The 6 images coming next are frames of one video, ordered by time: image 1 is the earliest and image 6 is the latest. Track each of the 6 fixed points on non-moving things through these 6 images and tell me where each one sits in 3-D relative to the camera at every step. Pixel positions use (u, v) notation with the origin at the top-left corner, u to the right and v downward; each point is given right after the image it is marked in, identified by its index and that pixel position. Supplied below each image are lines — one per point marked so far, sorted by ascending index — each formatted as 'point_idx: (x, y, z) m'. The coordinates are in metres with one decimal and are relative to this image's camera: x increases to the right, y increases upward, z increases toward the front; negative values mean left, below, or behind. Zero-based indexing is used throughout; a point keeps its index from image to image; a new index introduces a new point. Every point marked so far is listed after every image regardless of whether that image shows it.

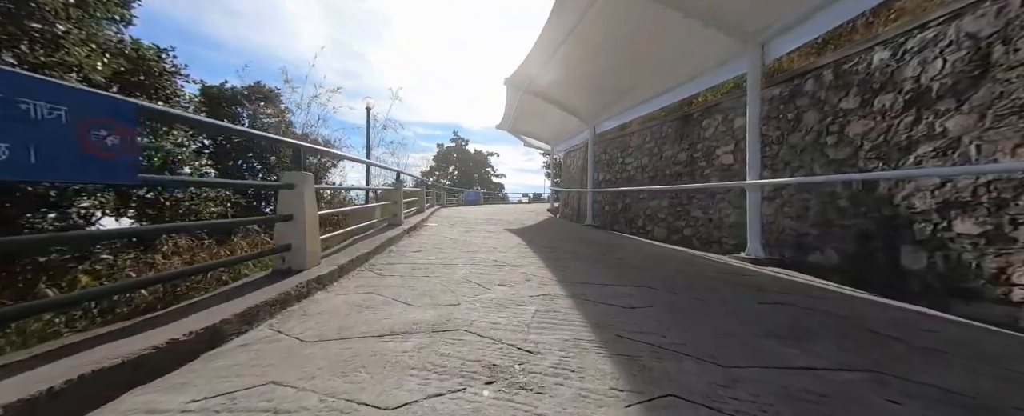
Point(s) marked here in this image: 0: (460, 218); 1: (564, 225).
0: (-1.0, -0.2, +7.2) m
1: (+1.2, -0.4, +7.6) m
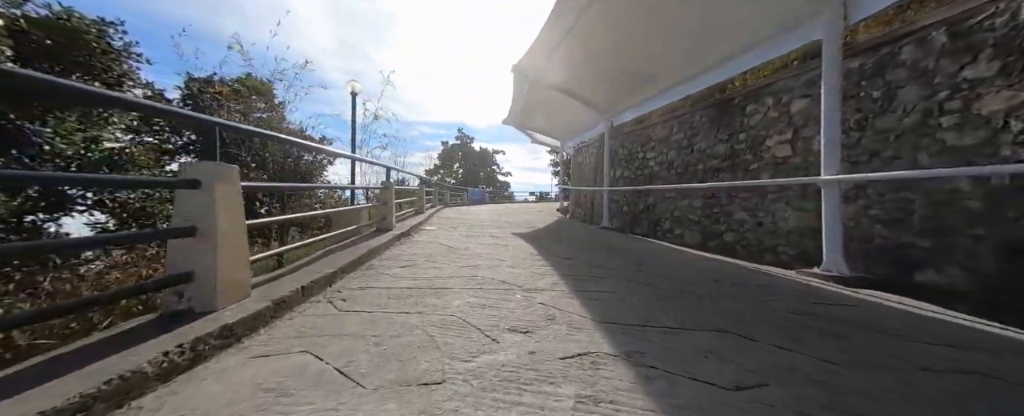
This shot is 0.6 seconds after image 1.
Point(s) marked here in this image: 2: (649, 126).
0: (-0.8, -0.2, +6.6) m
1: (+1.4, -0.4, +7.0) m
2: (+2.3, +1.4, +6.0) m
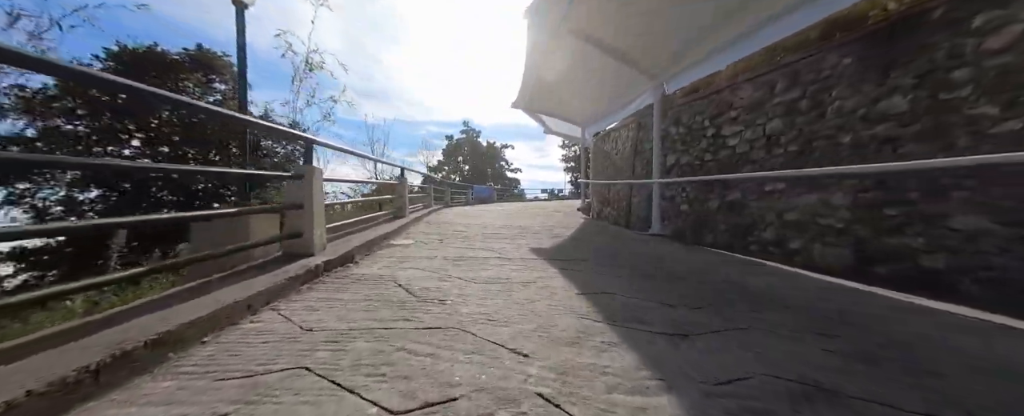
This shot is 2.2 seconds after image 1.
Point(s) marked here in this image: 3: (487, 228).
0: (-0.6, -0.3, +4.8) m
1: (+1.6, -0.4, +5.1) m
2: (+2.5, +1.4, +4.2) m
3: (-0.3, -0.3, +5.0) m
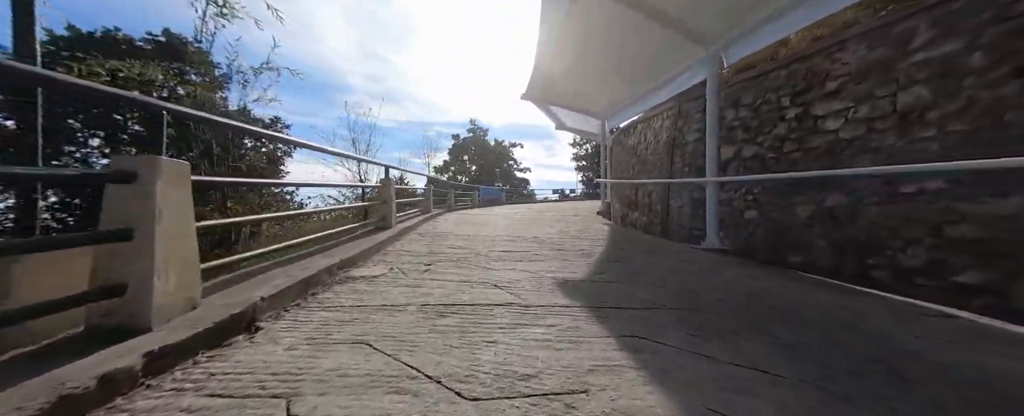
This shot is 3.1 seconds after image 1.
0: (-0.5, -0.4, +3.8) m
1: (+1.7, -0.5, +4.0) m
2: (+2.6, +1.3, +3.1) m
3: (-0.1, -0.4, +3.9) m
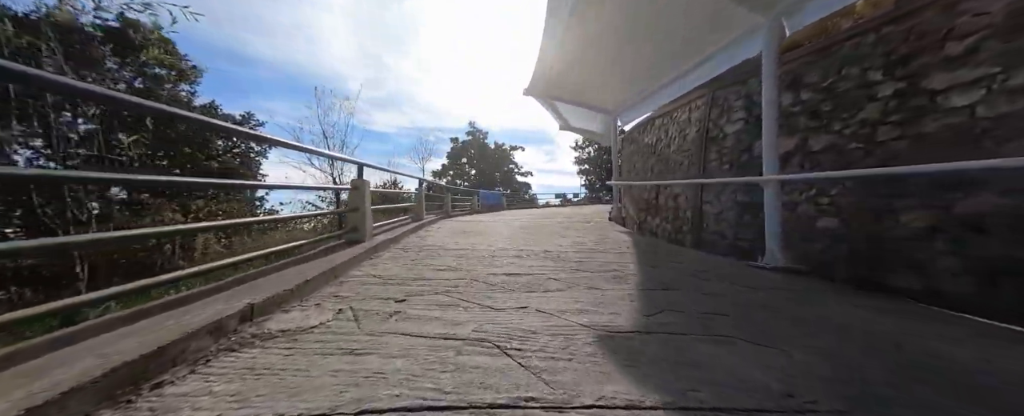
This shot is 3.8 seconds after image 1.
0: (-0.4, -0.4, +2.9) m
1: (+1.8, -0.5, +3.2) m
2: (+2.6, +1.3, +2.3) m
3: (-0.1, -0.4, +3.1) m
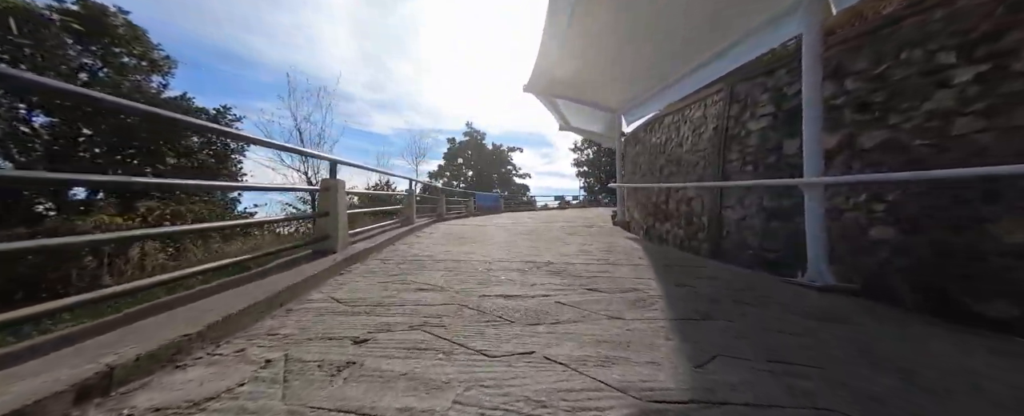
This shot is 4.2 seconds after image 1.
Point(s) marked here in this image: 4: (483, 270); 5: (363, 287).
0: (-0.4, -0.5, +2.5) m
1: (+1.8, -0.6, +2.7) m
2: (+2.6, +1.2, +1.8) m
3: (-0.1, -0.5, +2.6) m
4: (-0.3, -0.5, +2.7) m
5: (-0.9, -0.5, +2.1) m
